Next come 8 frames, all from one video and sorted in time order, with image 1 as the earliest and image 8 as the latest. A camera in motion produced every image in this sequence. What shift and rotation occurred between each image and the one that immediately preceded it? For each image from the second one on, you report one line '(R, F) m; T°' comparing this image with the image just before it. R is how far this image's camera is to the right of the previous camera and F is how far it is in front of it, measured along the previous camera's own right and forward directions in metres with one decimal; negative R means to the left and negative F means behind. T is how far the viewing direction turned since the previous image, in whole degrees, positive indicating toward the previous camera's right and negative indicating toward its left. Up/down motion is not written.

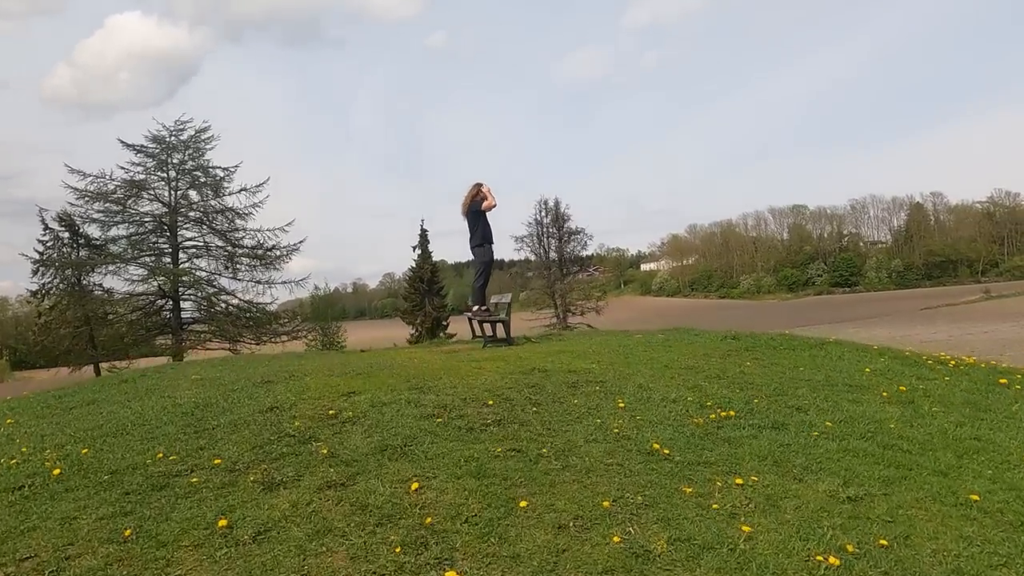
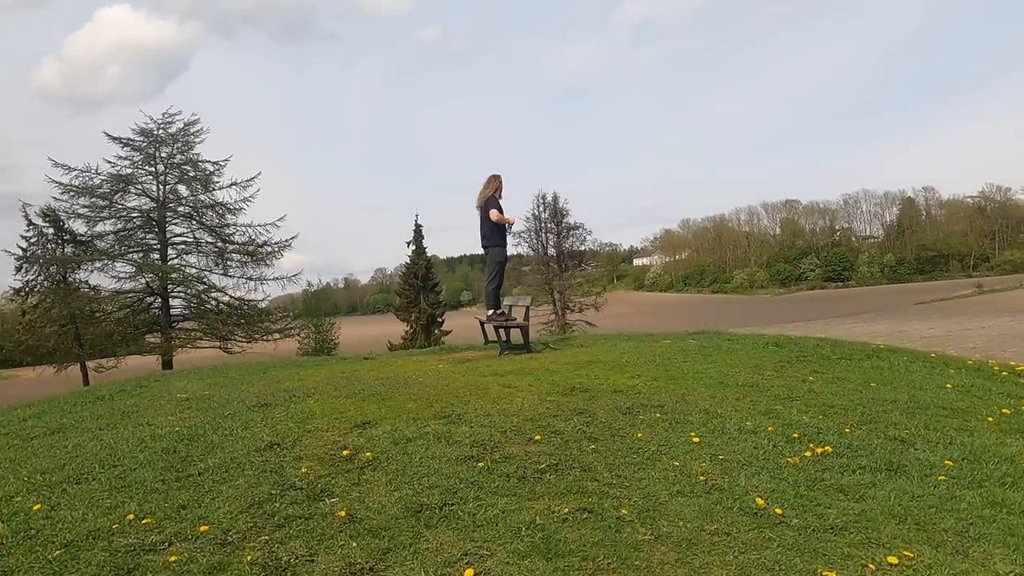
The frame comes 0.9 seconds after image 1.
(-0.5, +1.0) m; +1°
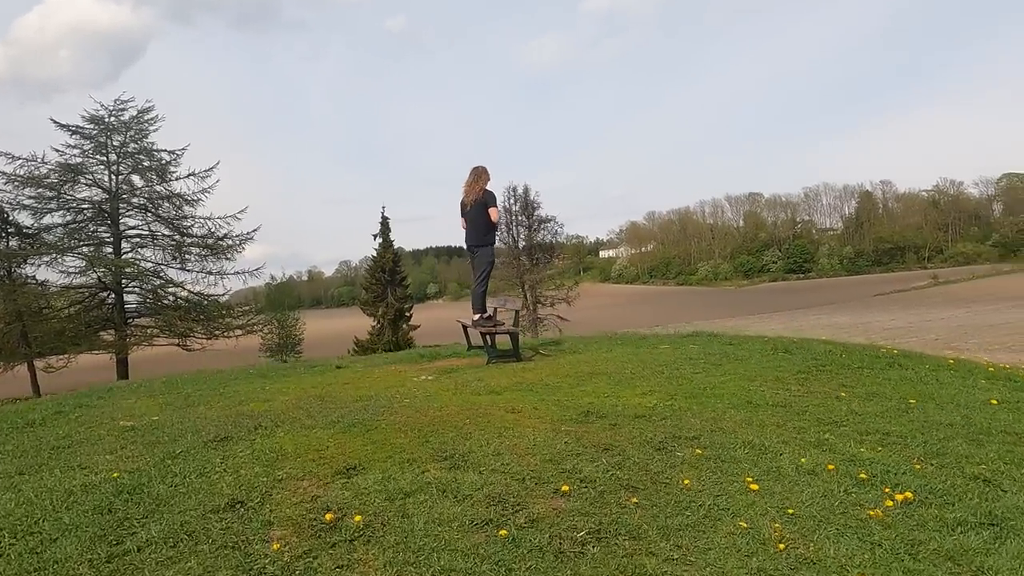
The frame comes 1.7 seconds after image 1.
(-0.3, +0.9) m; +3°
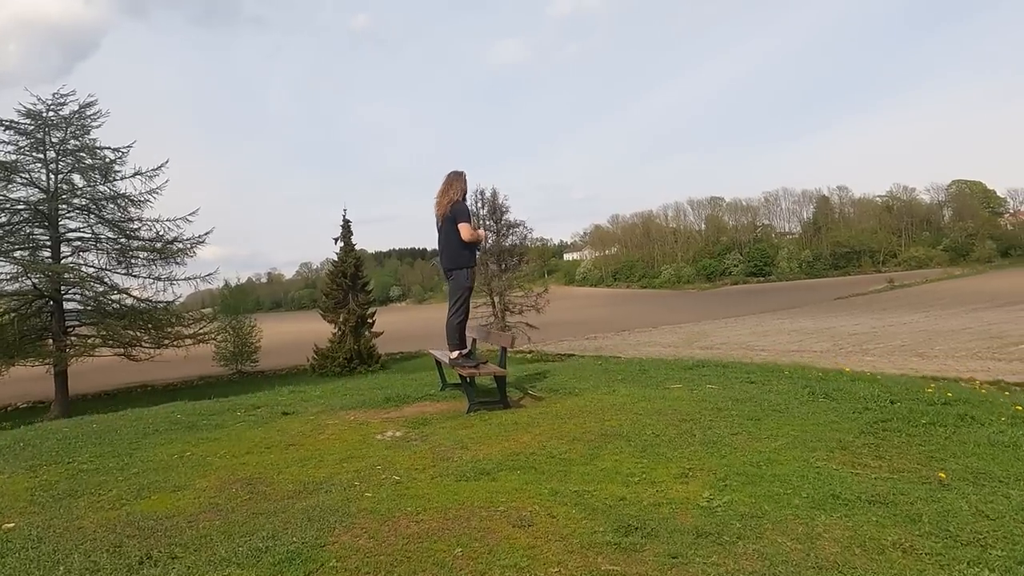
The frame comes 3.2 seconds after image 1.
(-0.3, +1.7) m; +3°
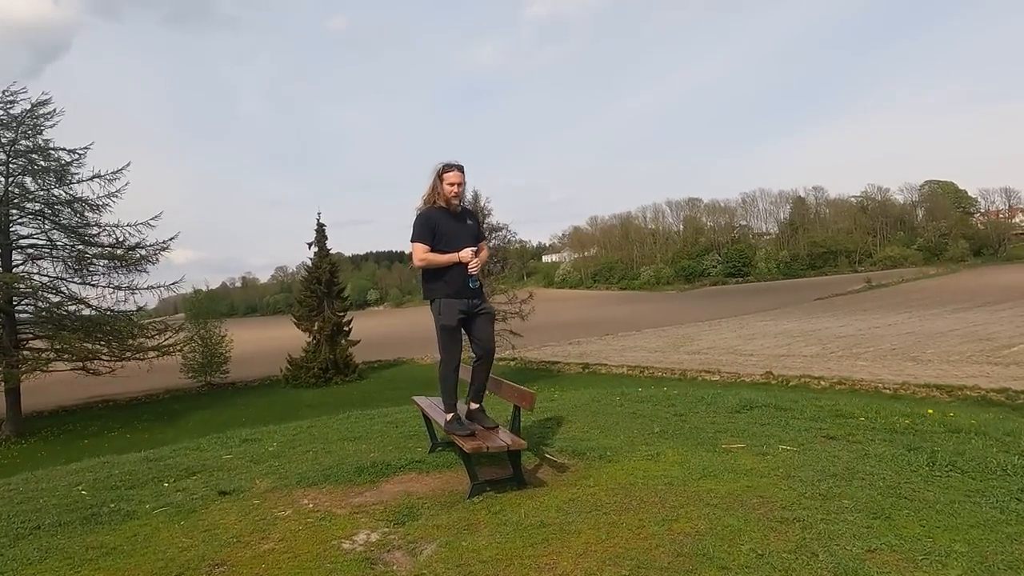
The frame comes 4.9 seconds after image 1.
(-0.4, +2.1) m; +2°
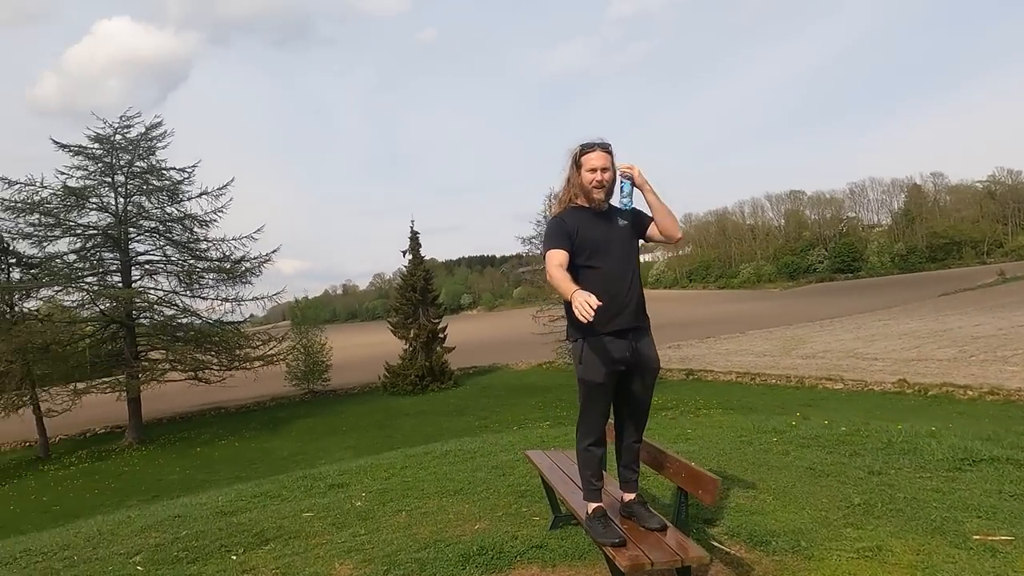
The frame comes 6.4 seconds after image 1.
(-0.5, +1.8) m; -8°
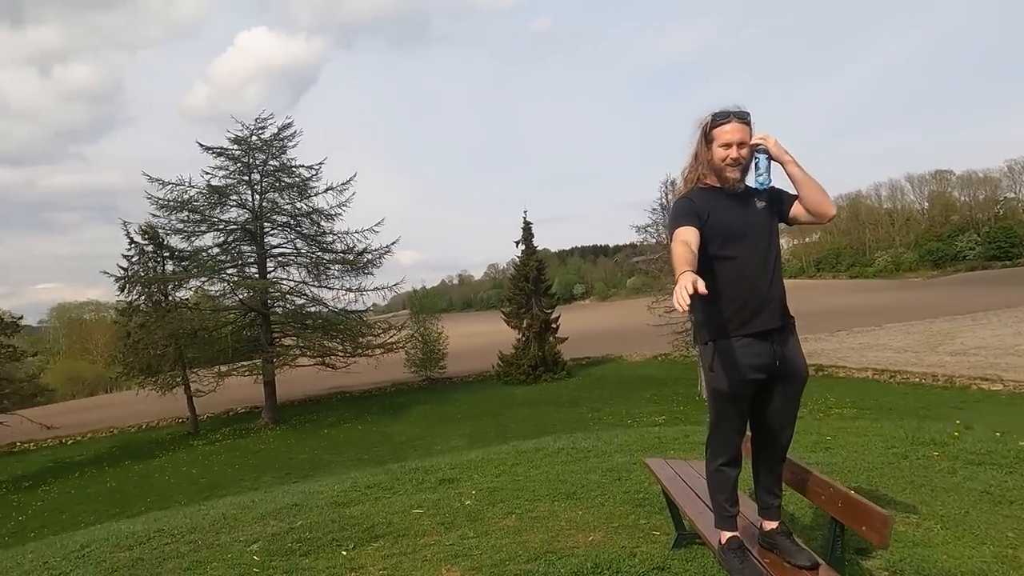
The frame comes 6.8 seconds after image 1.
(-0.1, +0.5) m; -11°
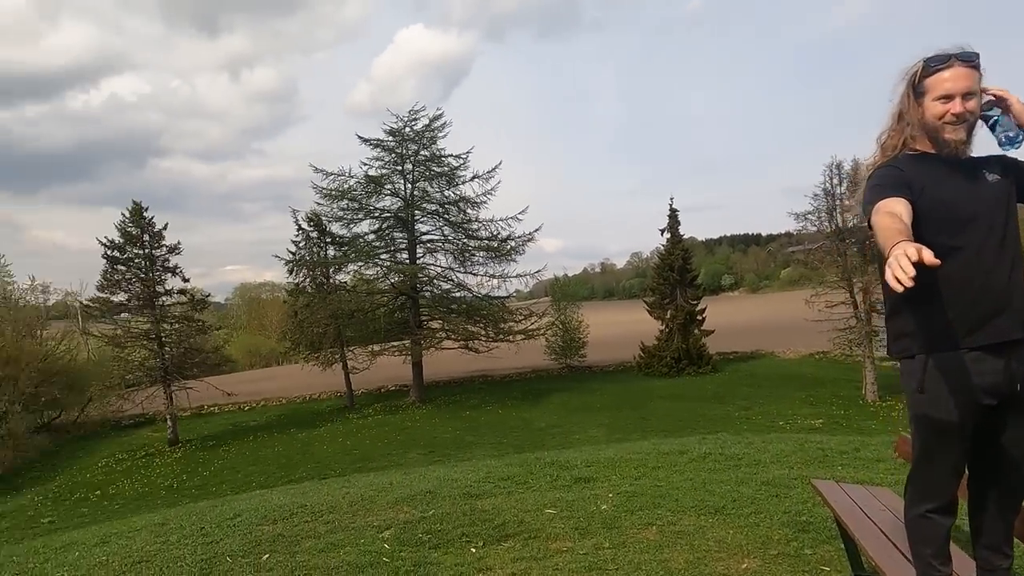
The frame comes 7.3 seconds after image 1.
(0.0, +0.5) m; -14°
